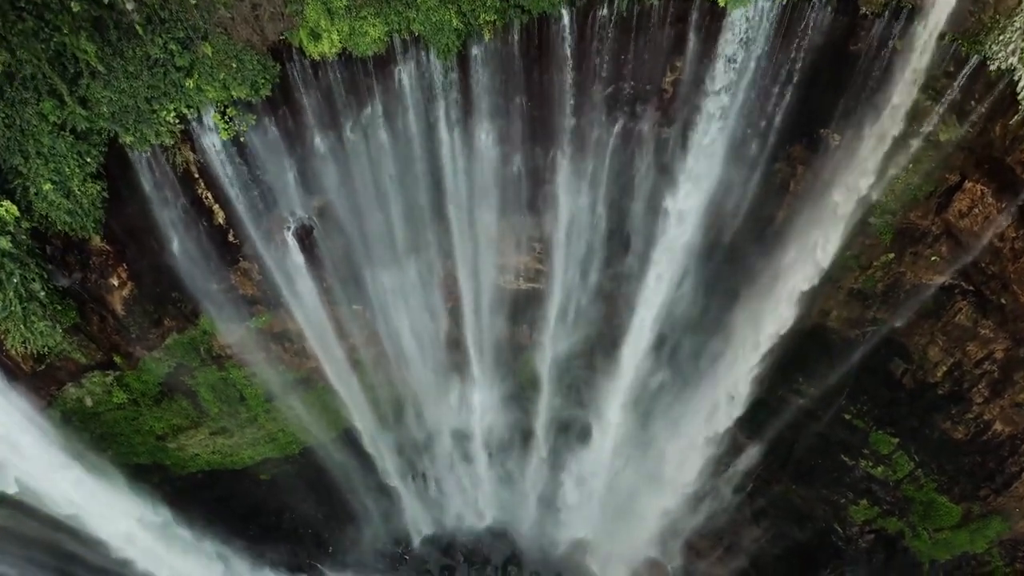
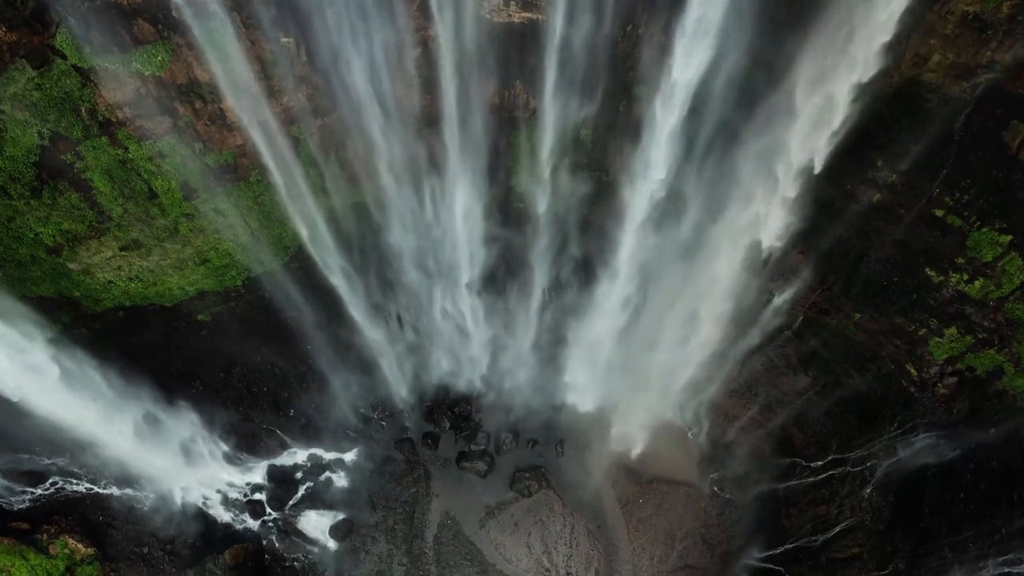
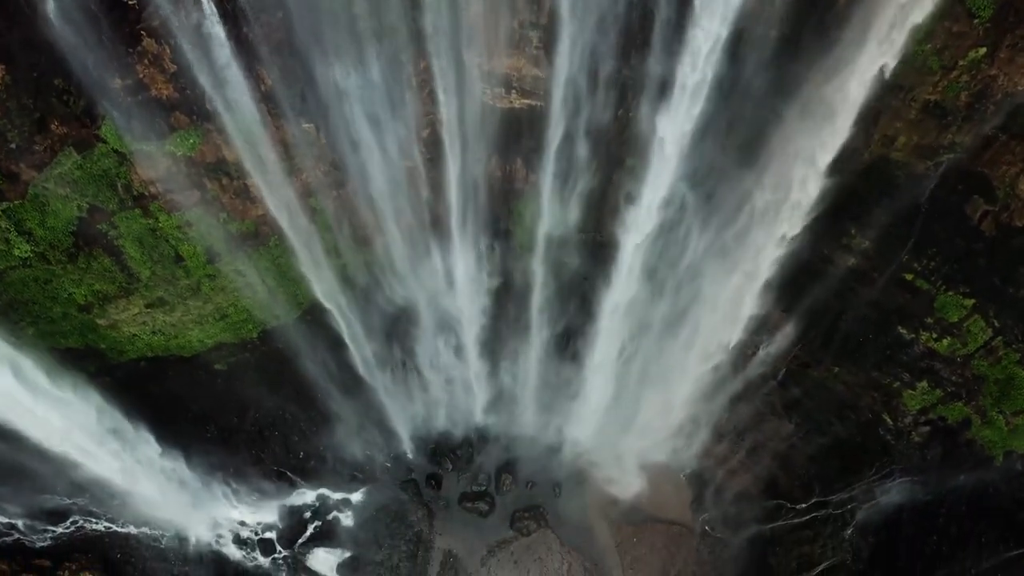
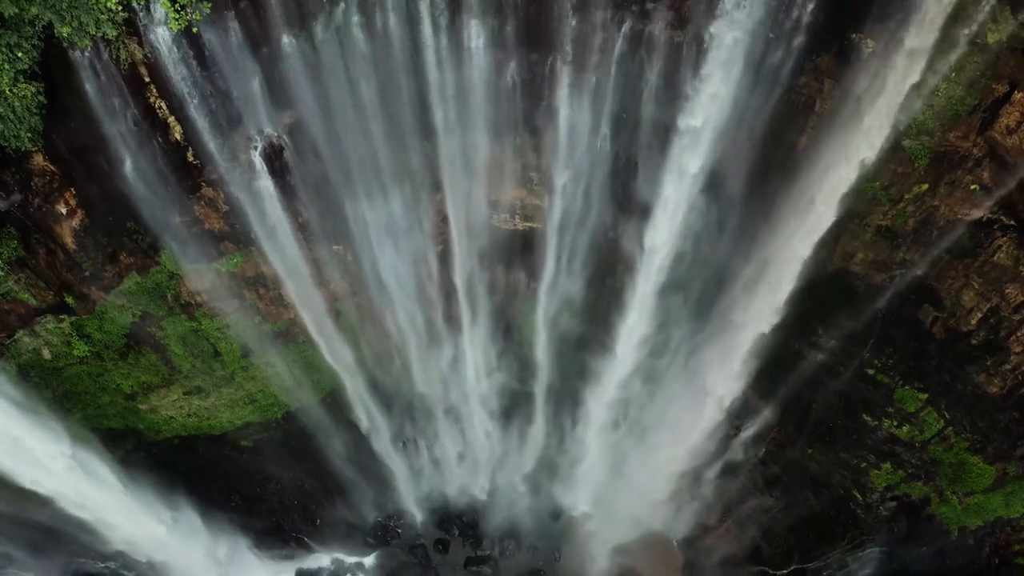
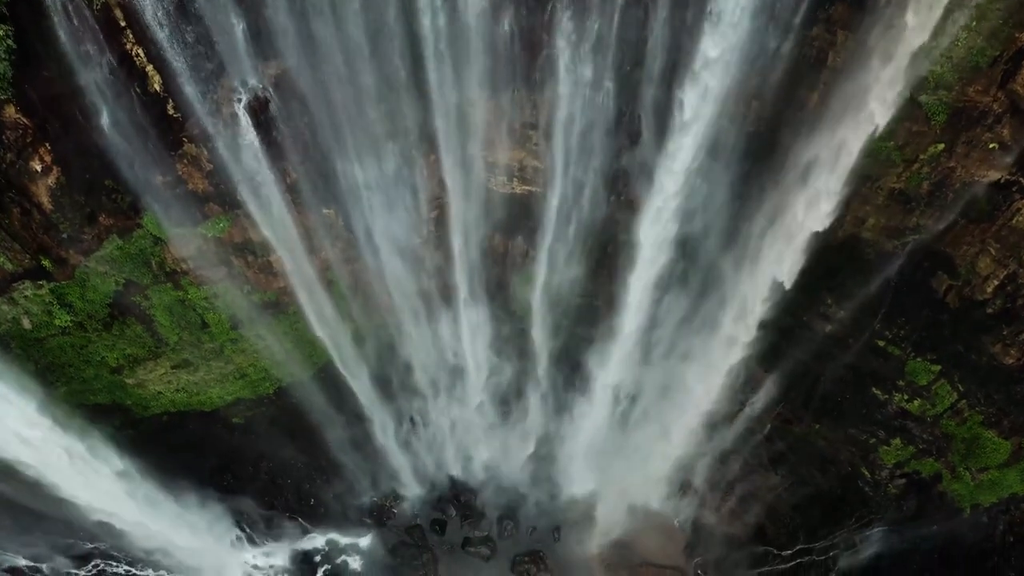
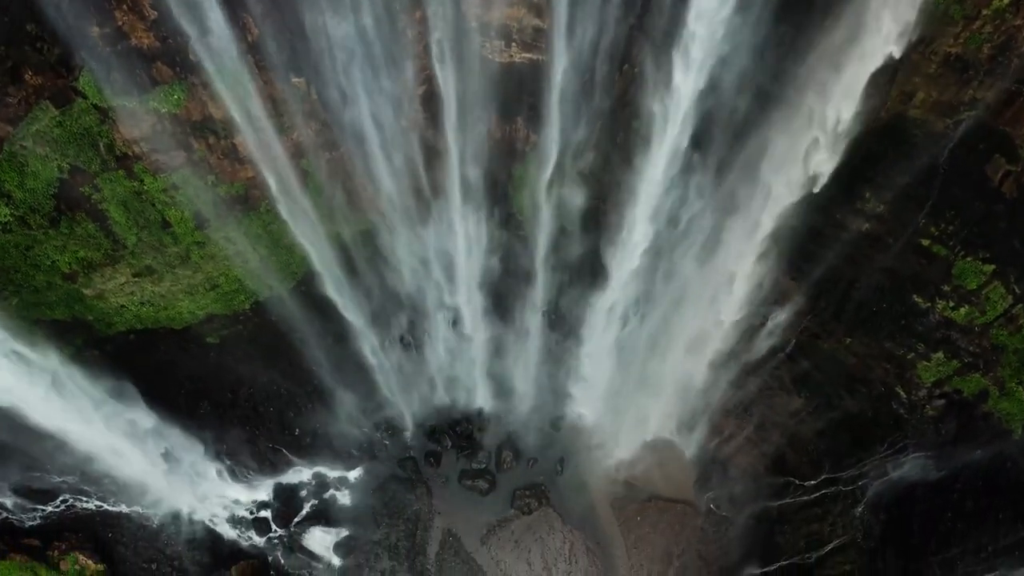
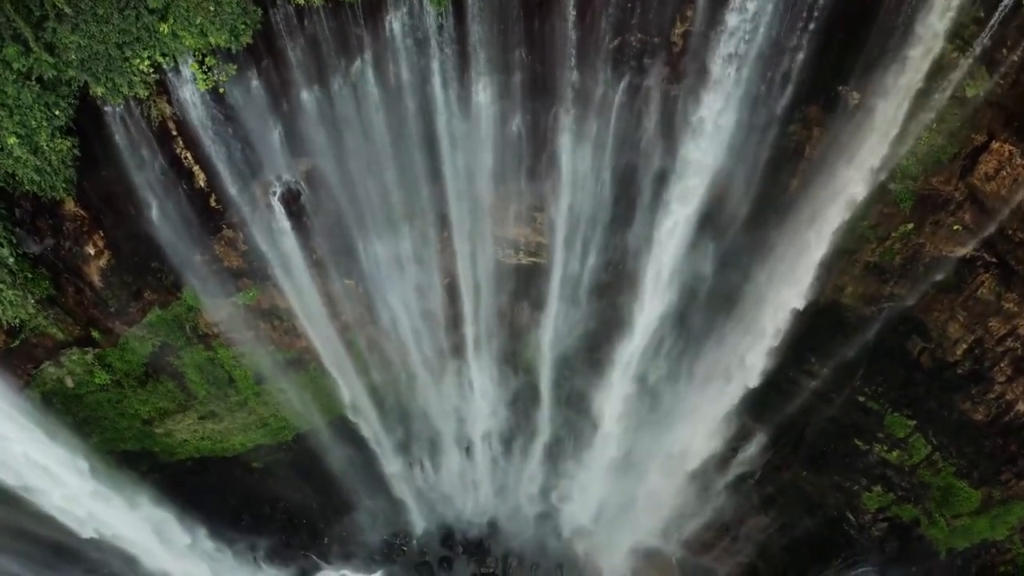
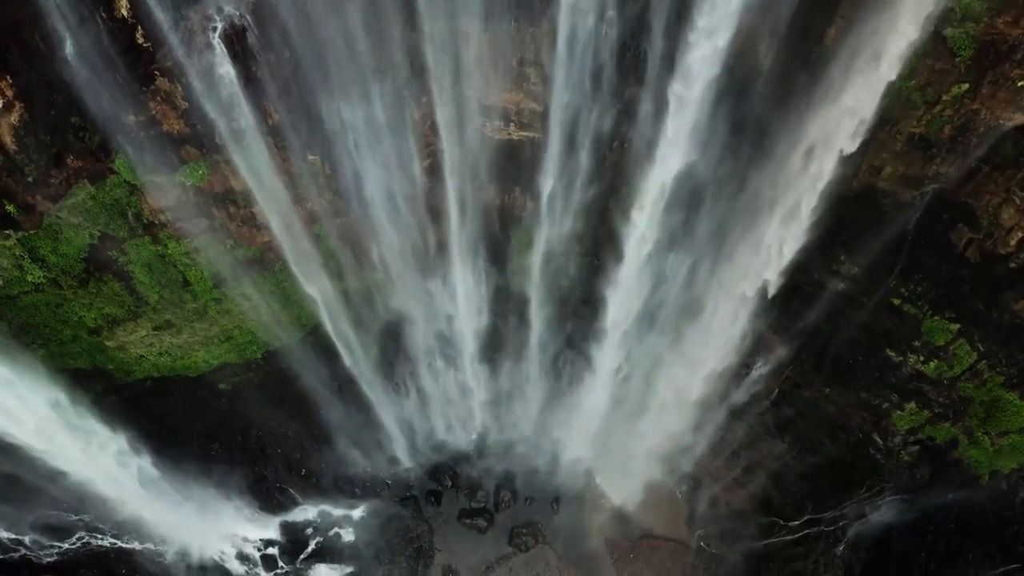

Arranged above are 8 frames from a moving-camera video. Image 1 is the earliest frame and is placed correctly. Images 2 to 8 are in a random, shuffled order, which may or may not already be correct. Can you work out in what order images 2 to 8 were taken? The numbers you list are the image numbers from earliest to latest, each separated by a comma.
7, 4, 5, 8, 3, 6, 2
